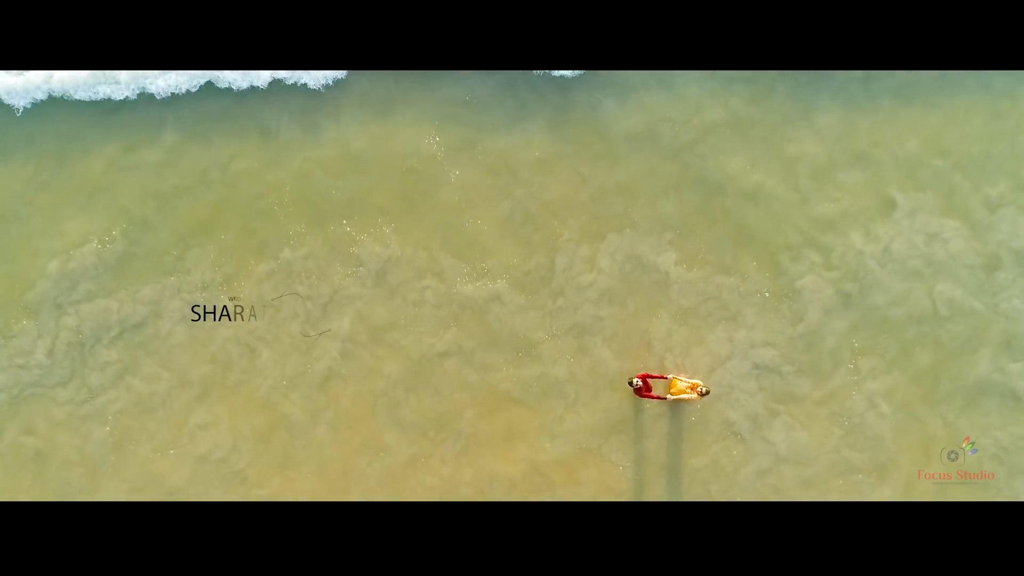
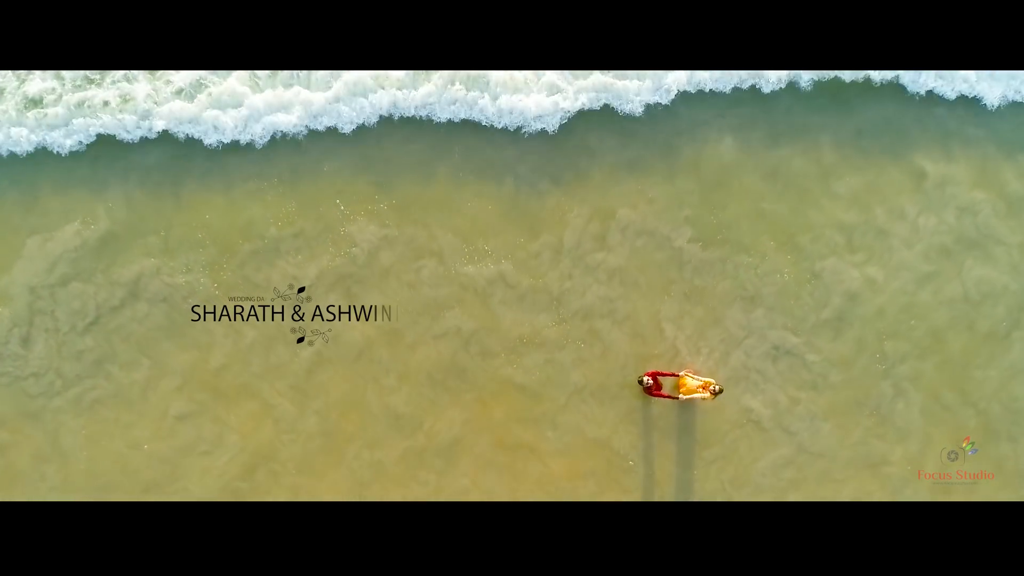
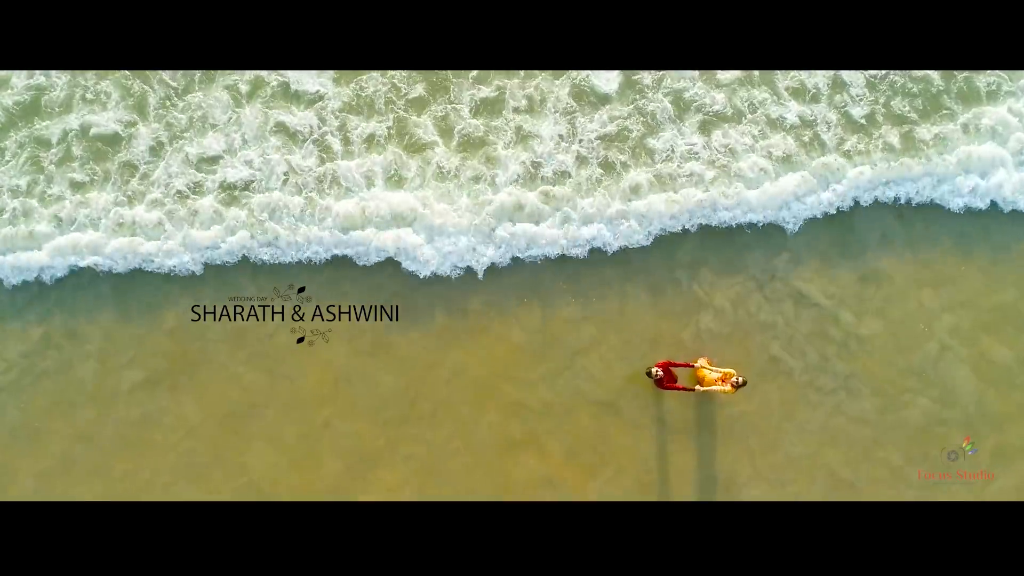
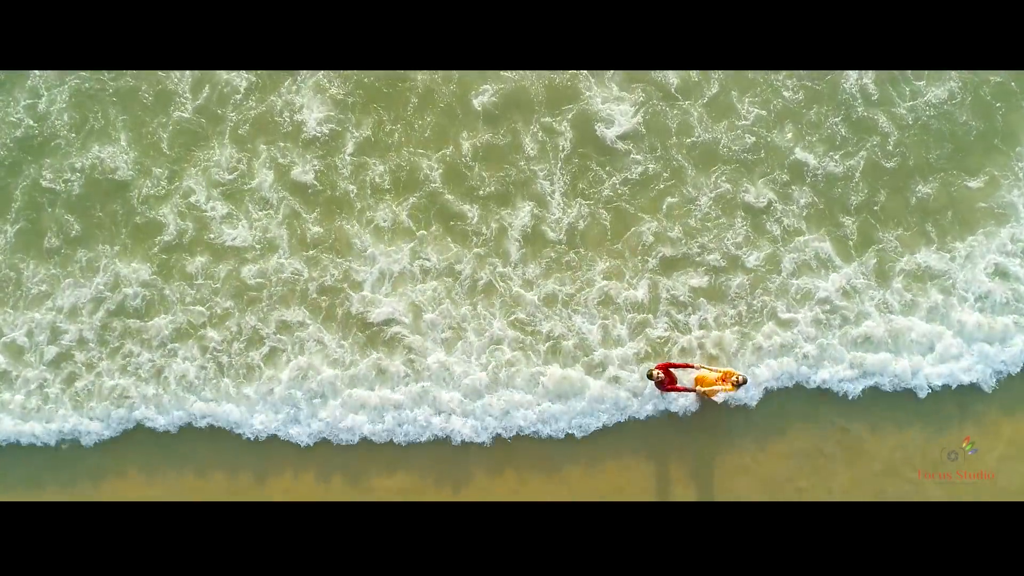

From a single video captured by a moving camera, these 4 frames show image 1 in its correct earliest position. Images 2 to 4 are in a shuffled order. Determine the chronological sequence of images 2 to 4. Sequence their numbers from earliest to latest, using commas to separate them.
2, 3, 4
